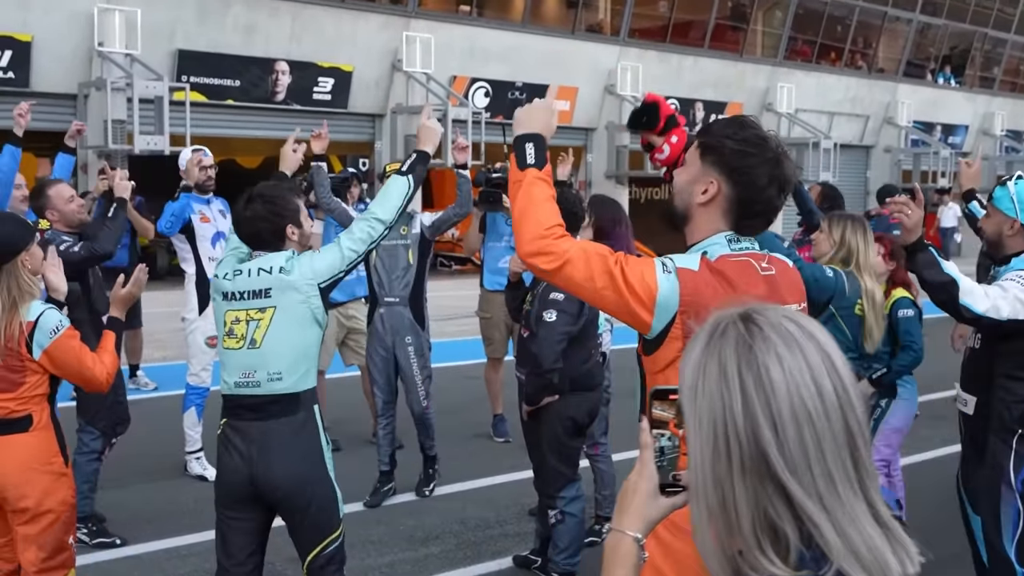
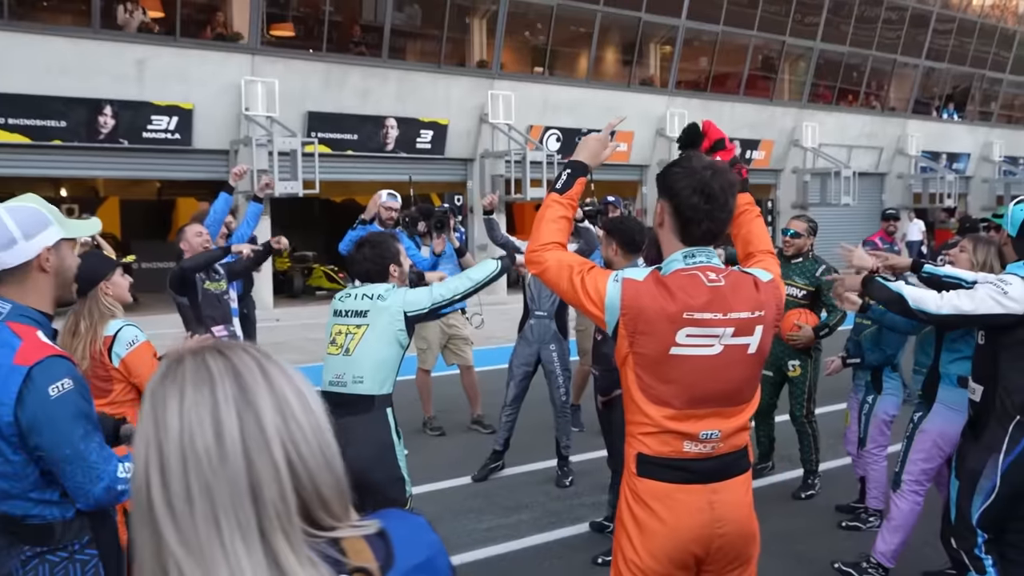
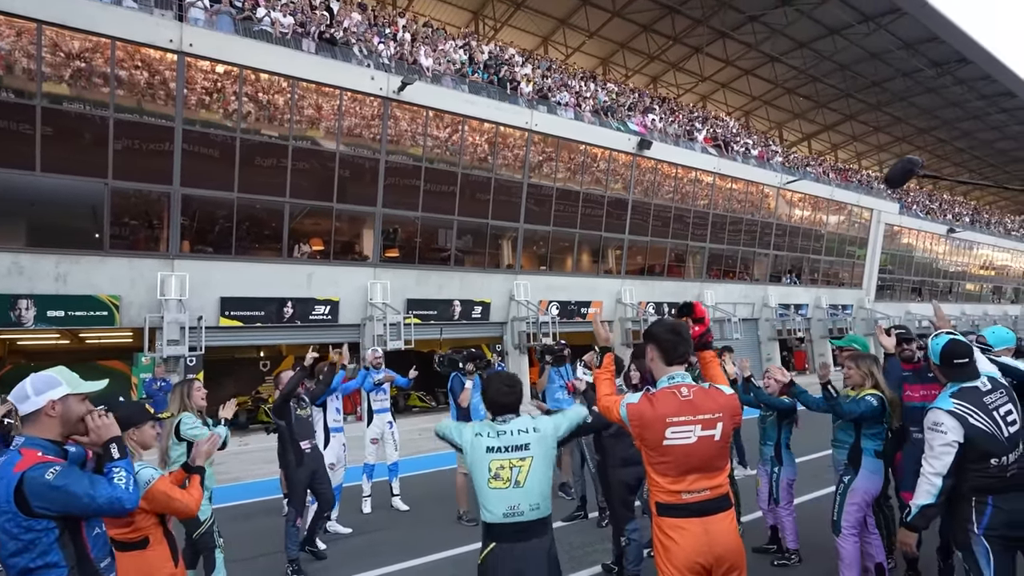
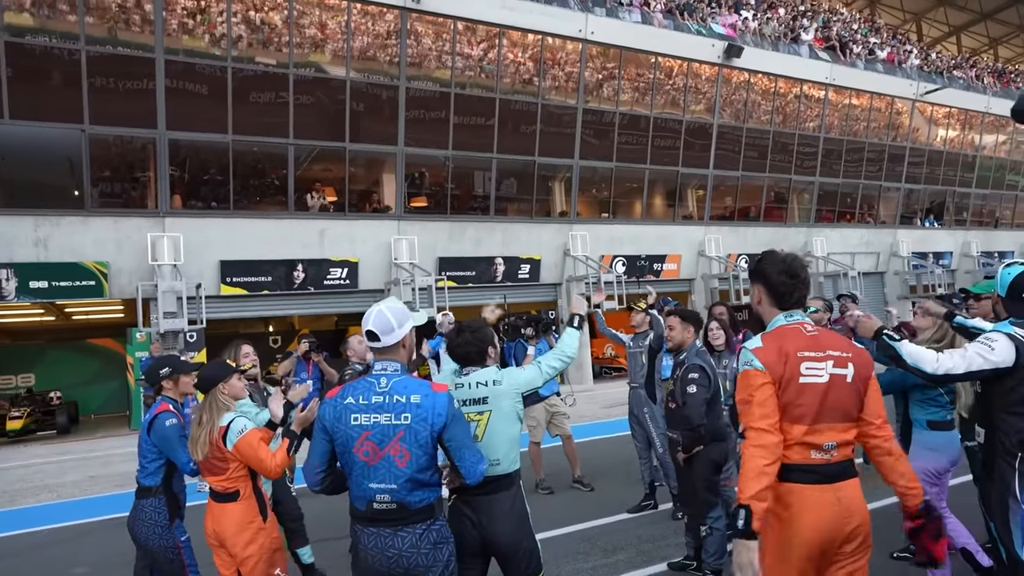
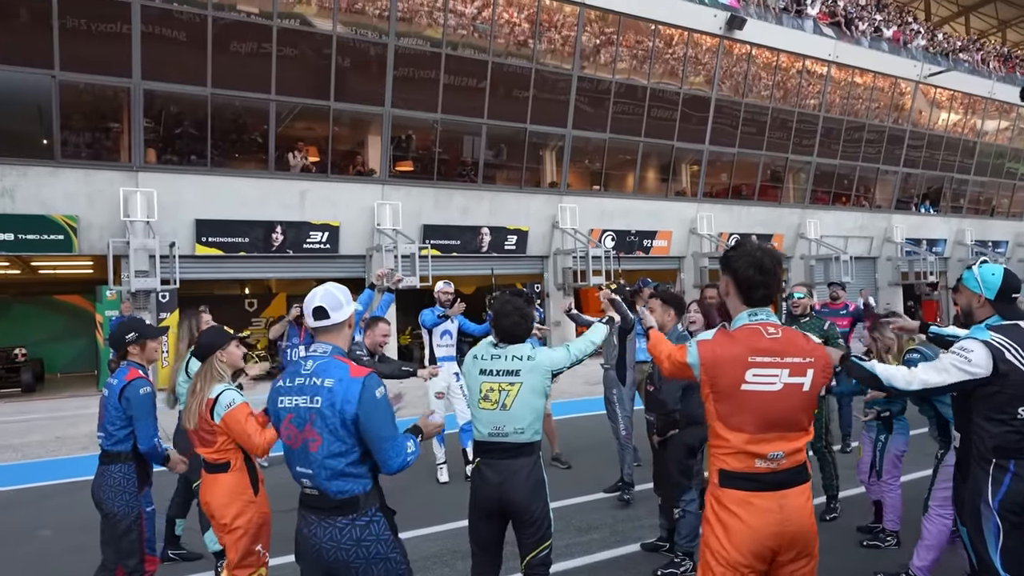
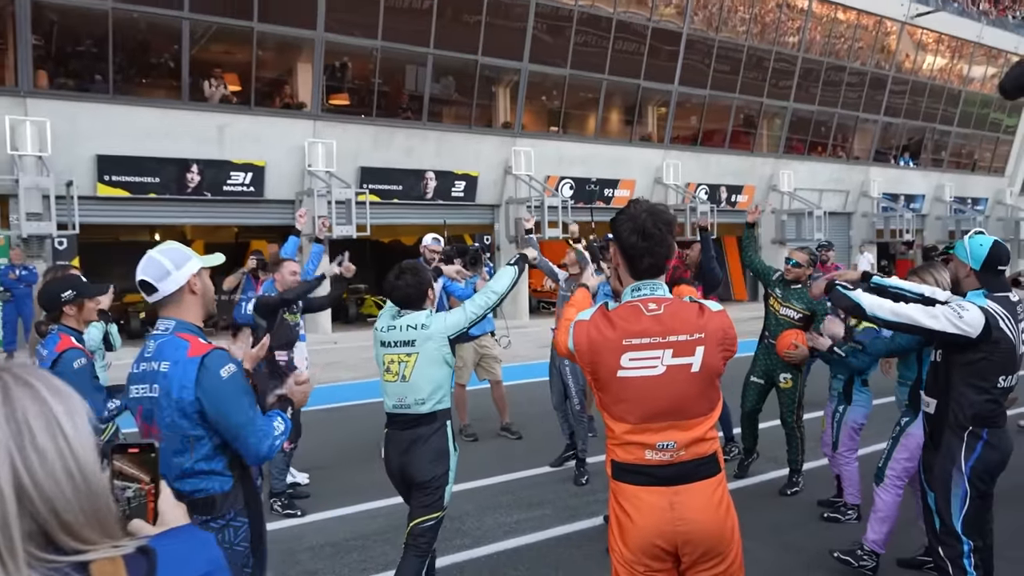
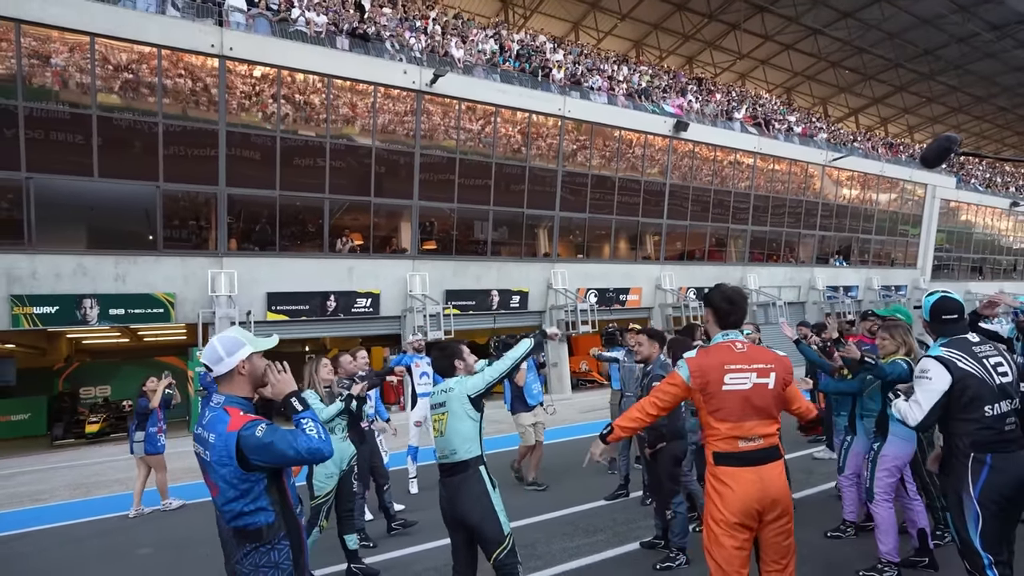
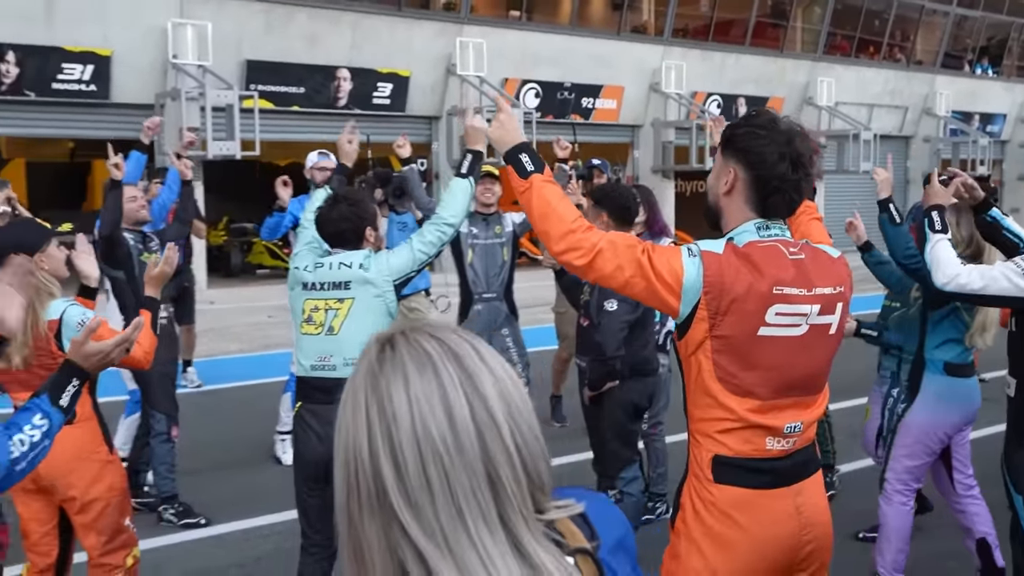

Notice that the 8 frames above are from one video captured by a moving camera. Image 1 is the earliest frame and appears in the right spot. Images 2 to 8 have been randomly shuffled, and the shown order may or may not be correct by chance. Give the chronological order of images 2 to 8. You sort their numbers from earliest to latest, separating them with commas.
8, 2, 6, 5, 4, 7, 3
